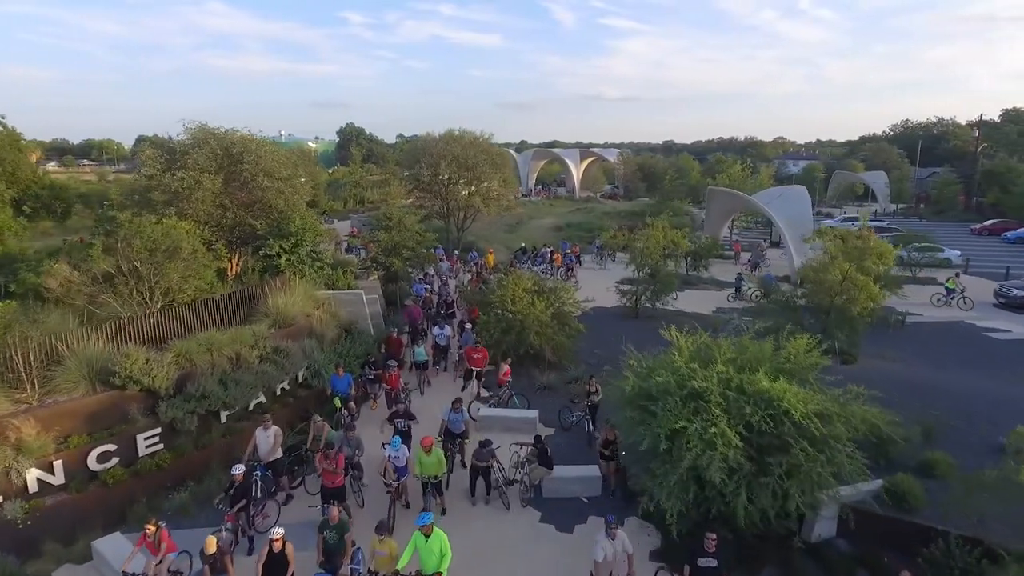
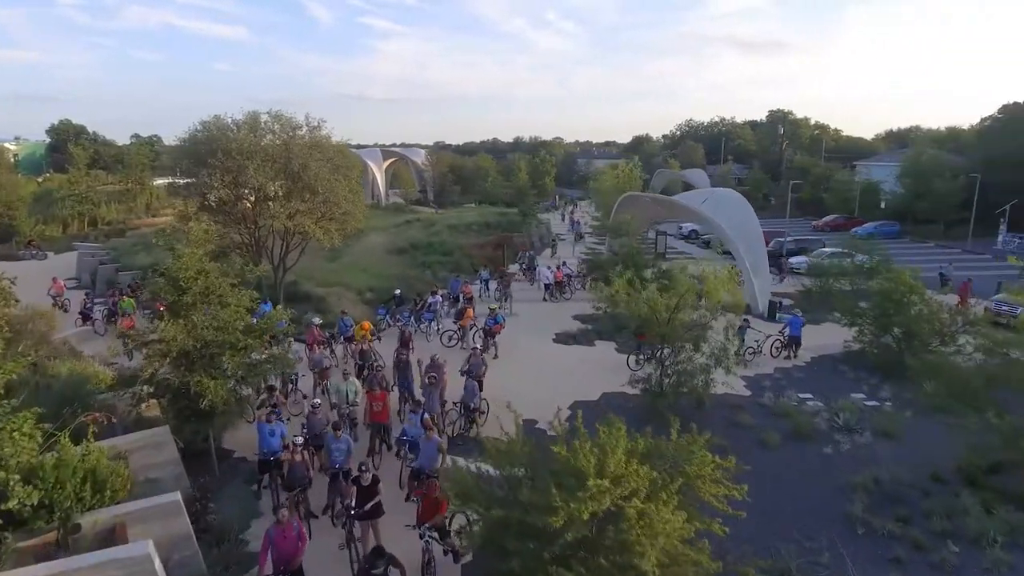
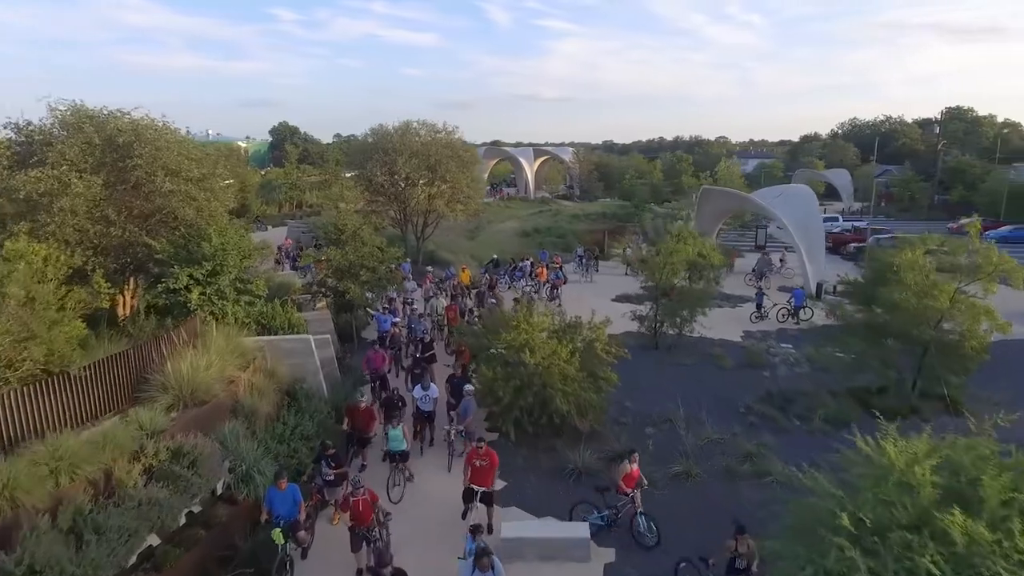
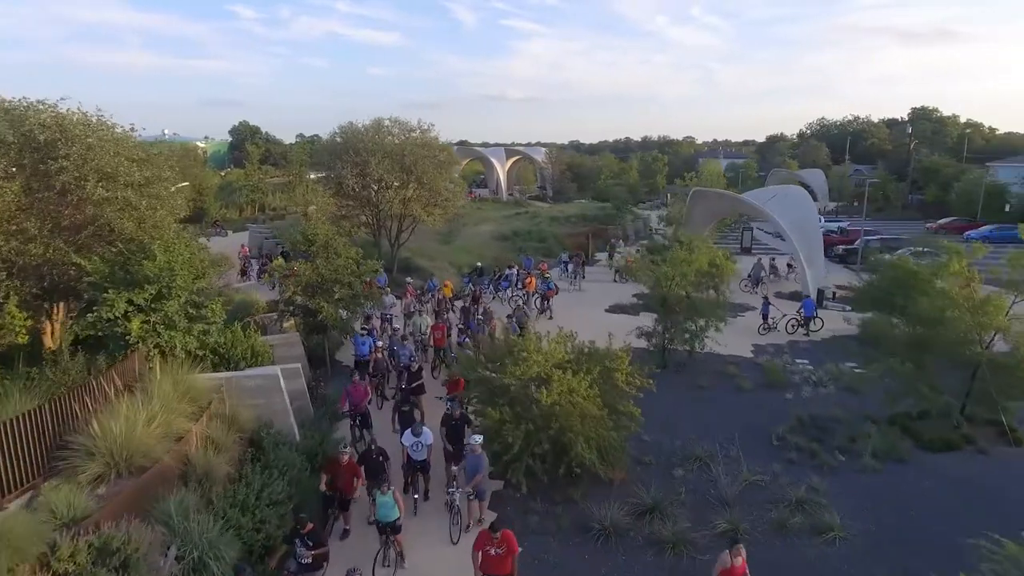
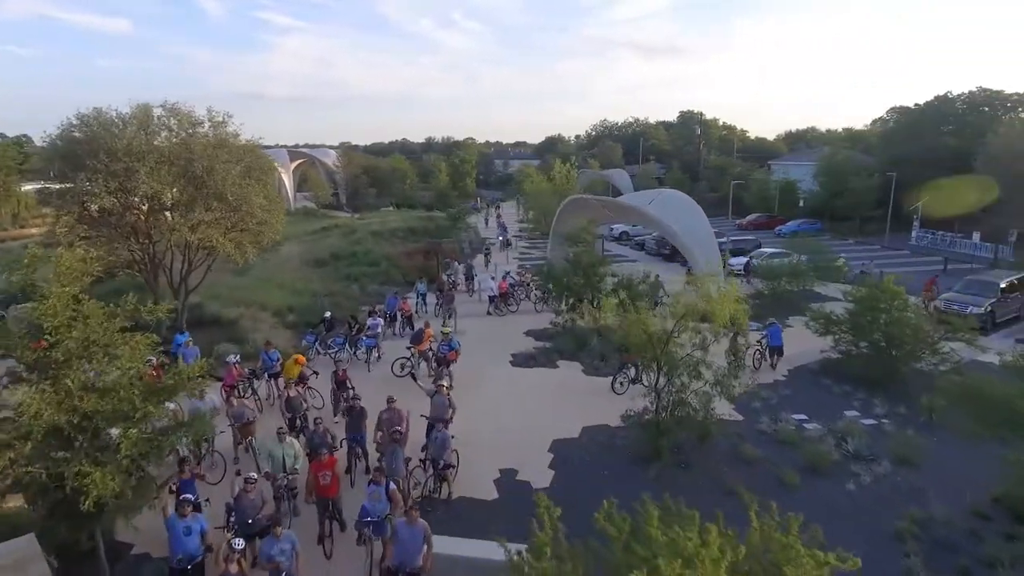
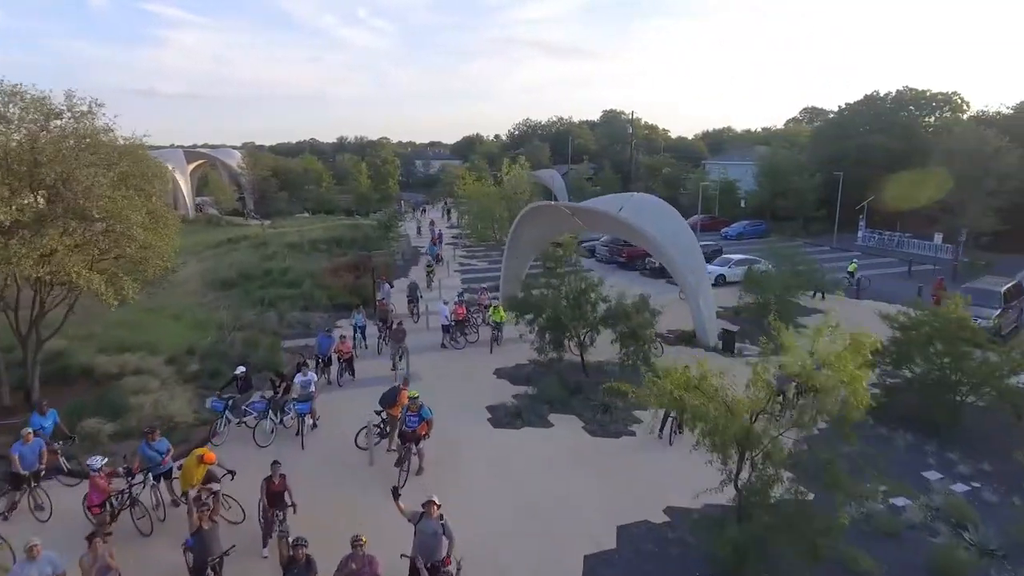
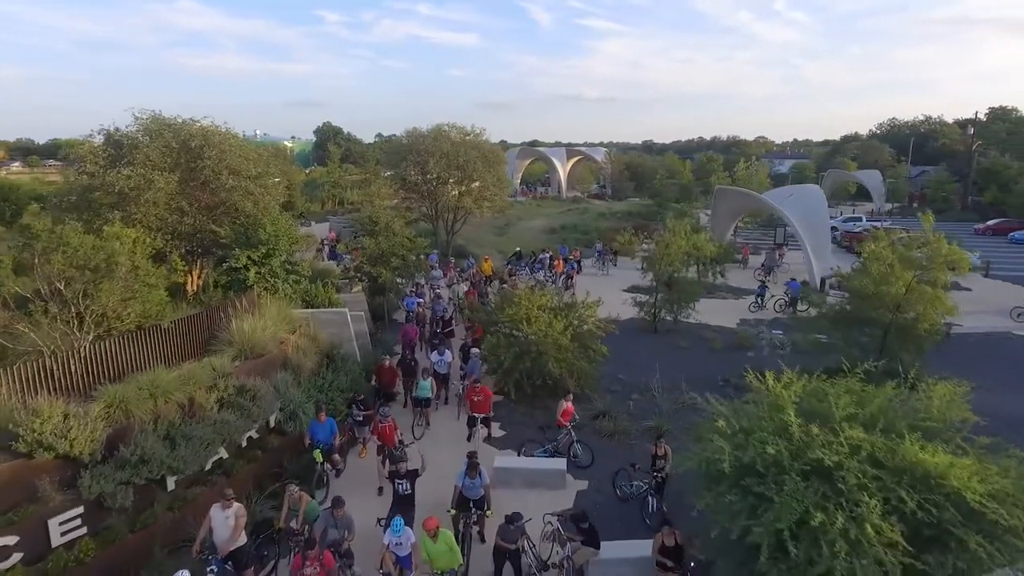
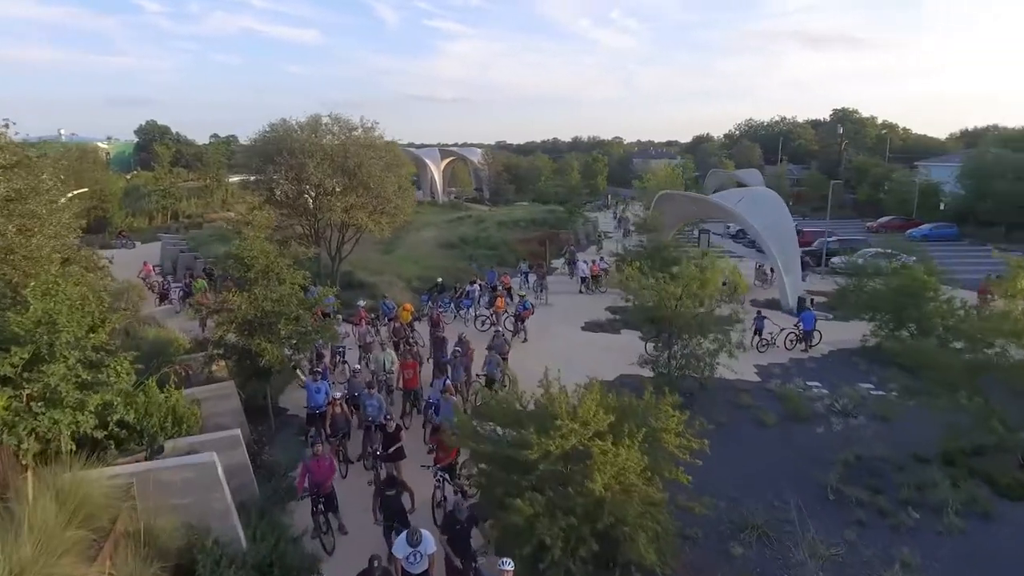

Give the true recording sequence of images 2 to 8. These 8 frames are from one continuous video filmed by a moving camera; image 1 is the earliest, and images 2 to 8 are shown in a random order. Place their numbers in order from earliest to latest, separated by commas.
7, 3, 4, 8, 2, 5, 6
